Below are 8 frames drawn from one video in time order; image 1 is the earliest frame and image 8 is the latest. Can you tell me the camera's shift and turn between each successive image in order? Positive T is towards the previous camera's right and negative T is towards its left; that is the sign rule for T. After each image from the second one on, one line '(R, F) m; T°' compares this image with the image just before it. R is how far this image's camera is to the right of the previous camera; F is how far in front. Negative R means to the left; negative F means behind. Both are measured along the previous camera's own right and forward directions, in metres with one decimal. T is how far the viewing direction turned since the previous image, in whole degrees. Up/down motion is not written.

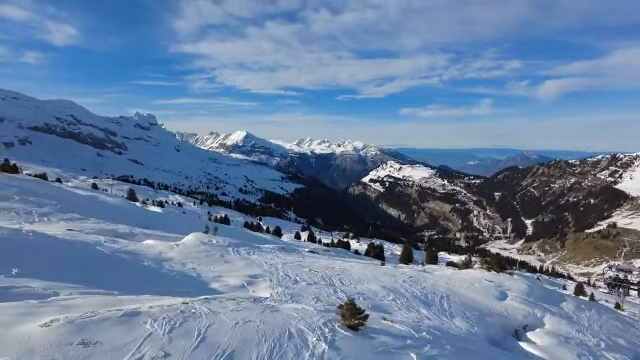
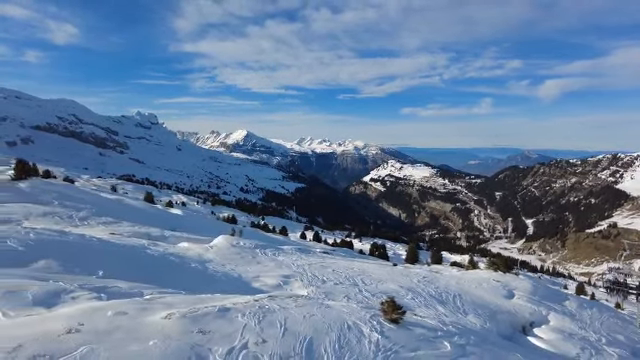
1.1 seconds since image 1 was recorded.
(-1.2, -2.0) m; 0°
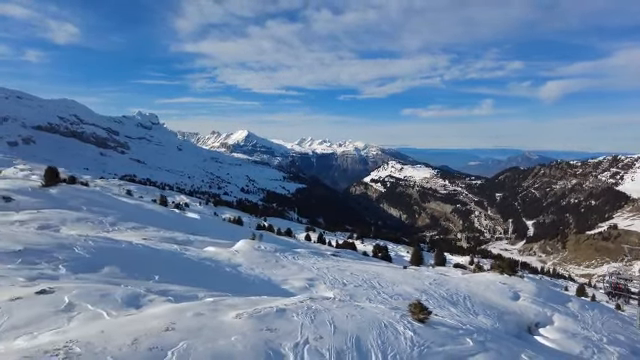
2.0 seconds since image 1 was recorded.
(-1.1, -1.7) m; 0°
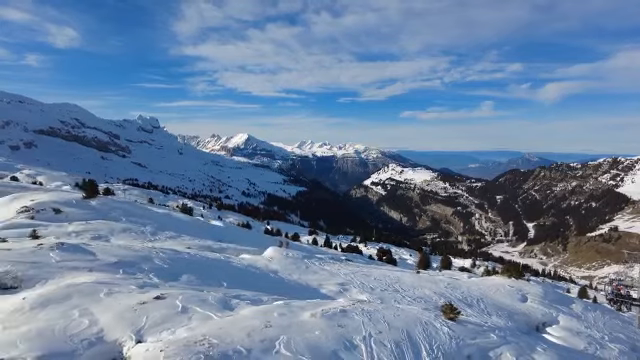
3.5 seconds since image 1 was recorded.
(-1.6, -2.8) m; 0°
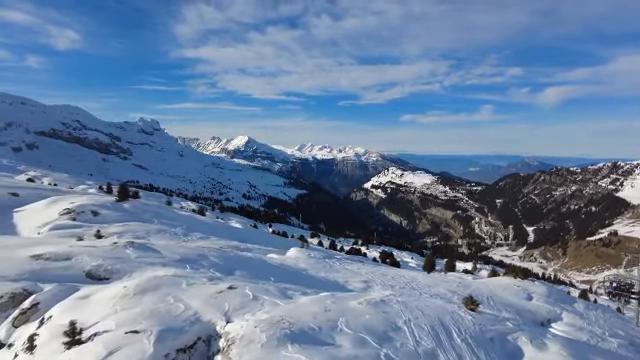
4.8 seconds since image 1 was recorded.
(-1.6, -2.6) m; 0°
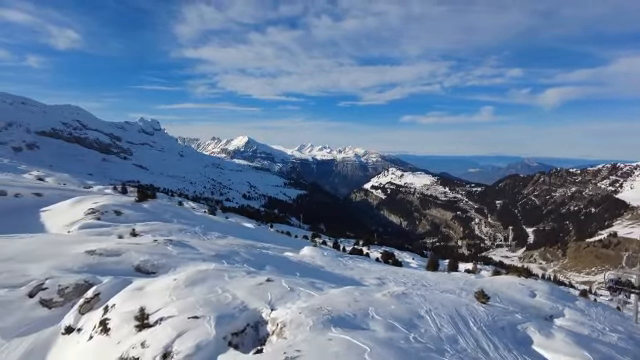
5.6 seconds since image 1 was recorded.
(-1.1, -1.7) m; 0°
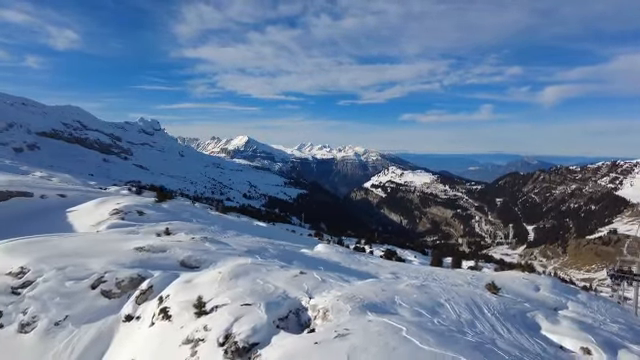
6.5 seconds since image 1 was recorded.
(-1.1, -1.9) m; 0°
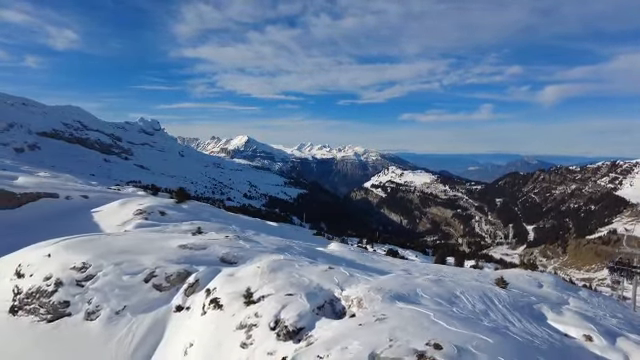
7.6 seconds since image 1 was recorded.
(-1.2, -2.1) m; 0°
